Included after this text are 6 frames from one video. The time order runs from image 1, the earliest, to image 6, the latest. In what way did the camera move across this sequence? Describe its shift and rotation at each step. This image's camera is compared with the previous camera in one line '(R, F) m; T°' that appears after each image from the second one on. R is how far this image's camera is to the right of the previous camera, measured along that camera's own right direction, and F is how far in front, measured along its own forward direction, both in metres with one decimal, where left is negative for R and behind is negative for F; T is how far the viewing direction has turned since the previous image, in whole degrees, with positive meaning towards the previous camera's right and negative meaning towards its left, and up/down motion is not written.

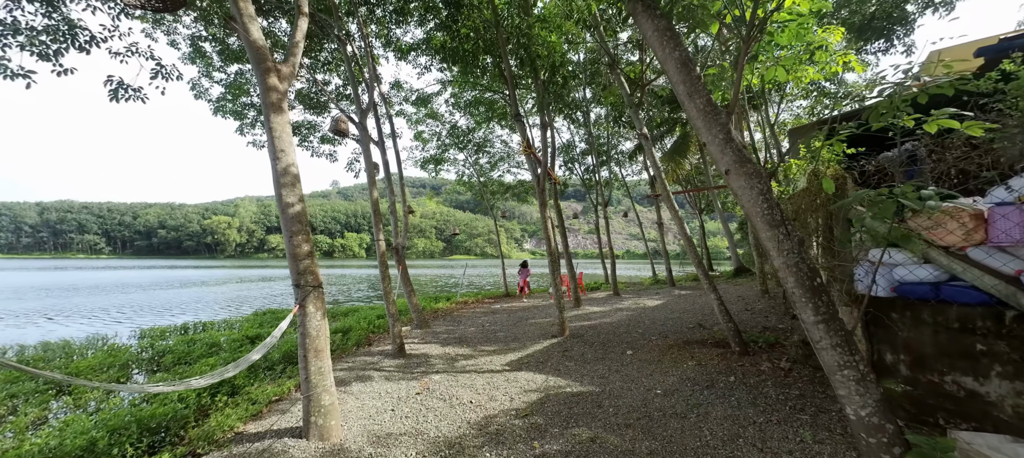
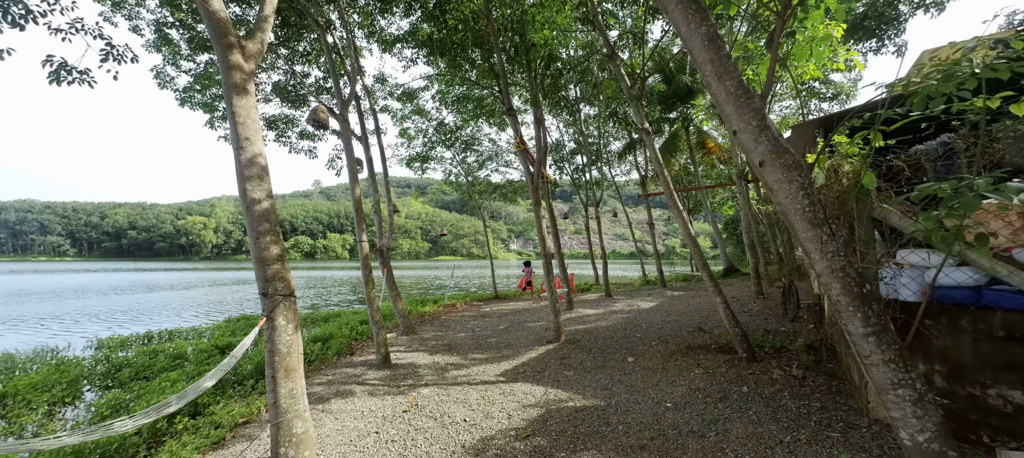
(-0.1, +0.4) m; +2°
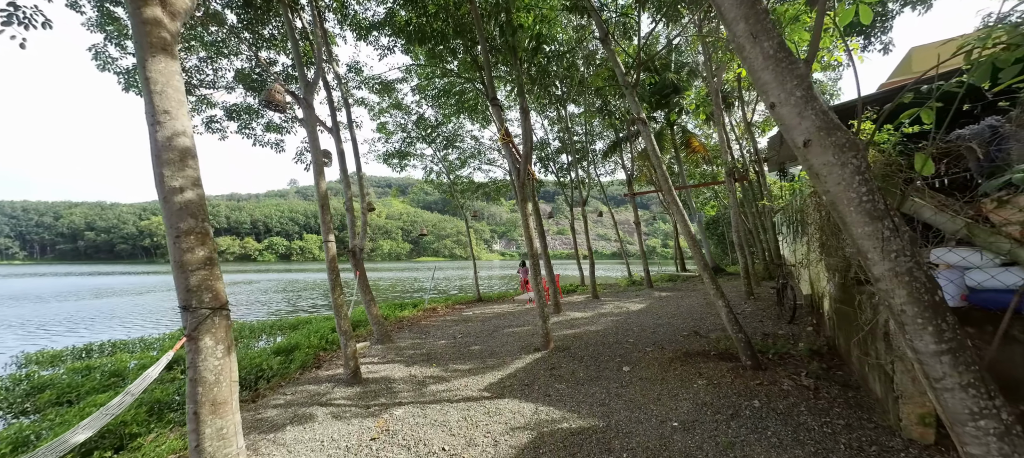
(0.0, +0.5) m; +3°
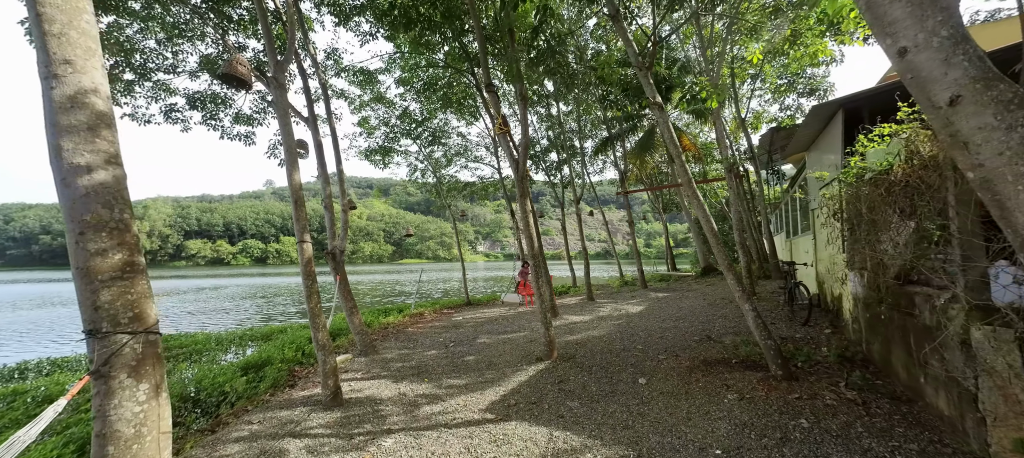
(-0.2, +0.5) m; +3°
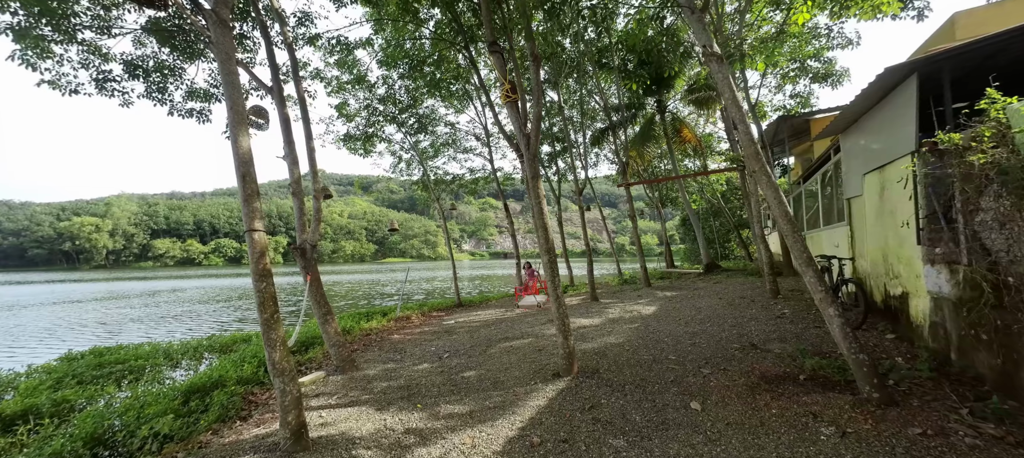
(-0.3, +1.0) m; +2°
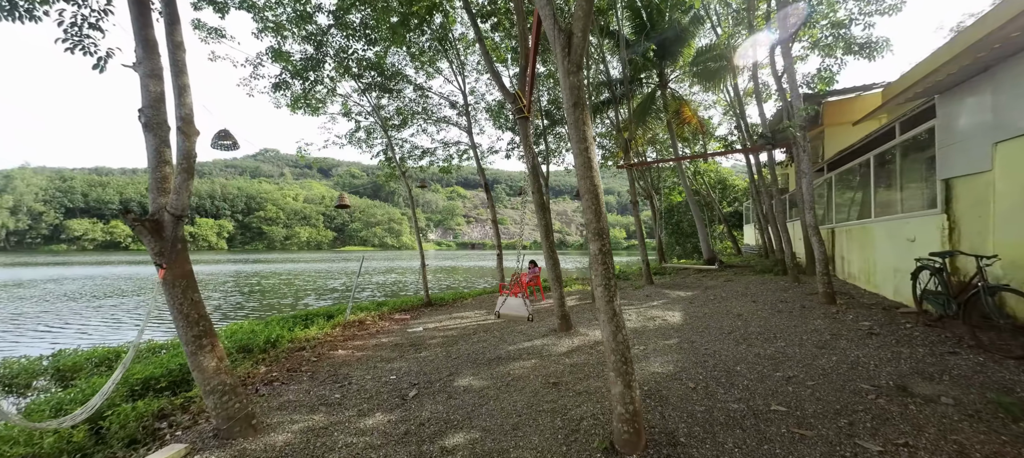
(-0.4, +2.0) m; +5°
